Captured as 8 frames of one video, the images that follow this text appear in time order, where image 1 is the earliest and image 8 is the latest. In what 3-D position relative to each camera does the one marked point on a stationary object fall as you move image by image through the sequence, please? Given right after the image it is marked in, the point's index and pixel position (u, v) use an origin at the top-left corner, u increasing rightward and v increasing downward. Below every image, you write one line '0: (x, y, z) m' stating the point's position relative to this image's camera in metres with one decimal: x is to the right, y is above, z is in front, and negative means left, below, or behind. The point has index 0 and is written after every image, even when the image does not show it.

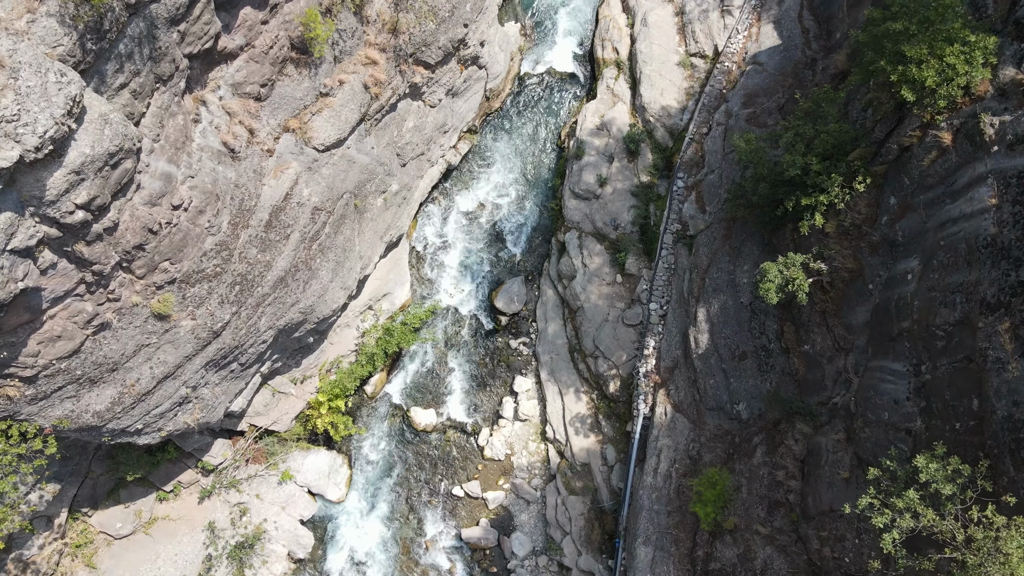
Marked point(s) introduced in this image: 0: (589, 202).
0: (+2.0, +2.2, +19.5) m
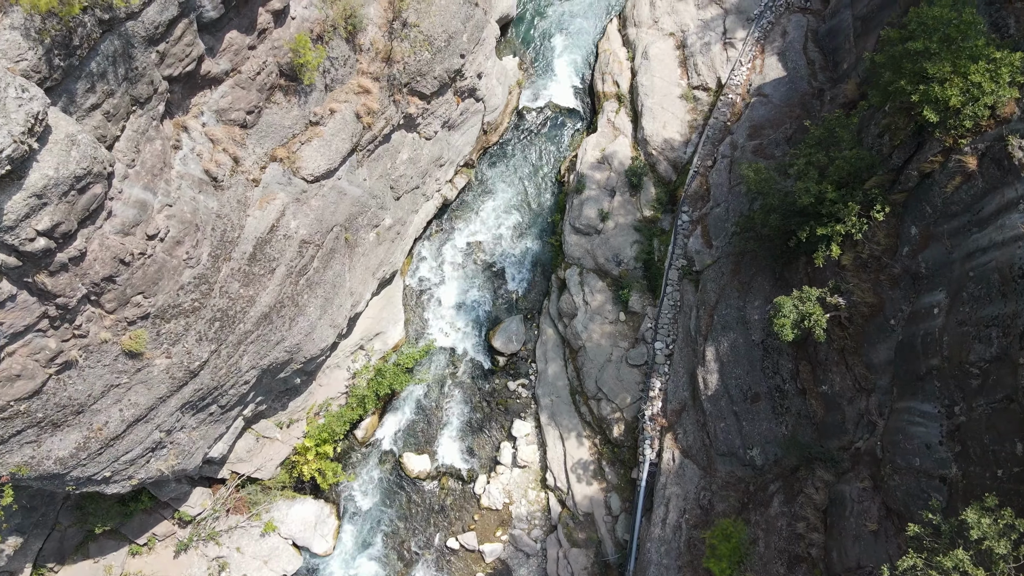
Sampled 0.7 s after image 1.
0: (+2.0, +1.3, +18.8) m
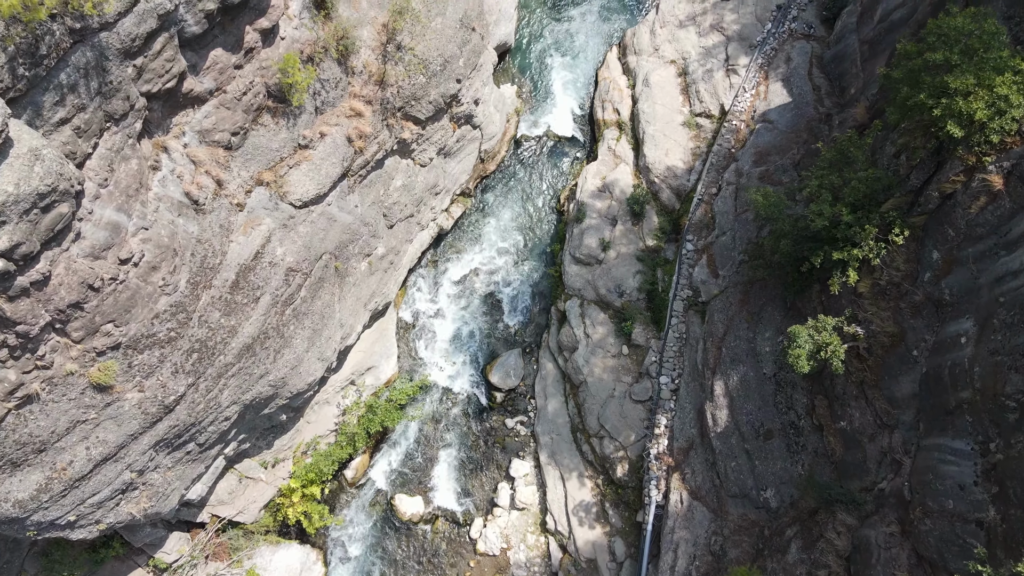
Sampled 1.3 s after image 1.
0: (+1.9, +0.5, +18.1) m
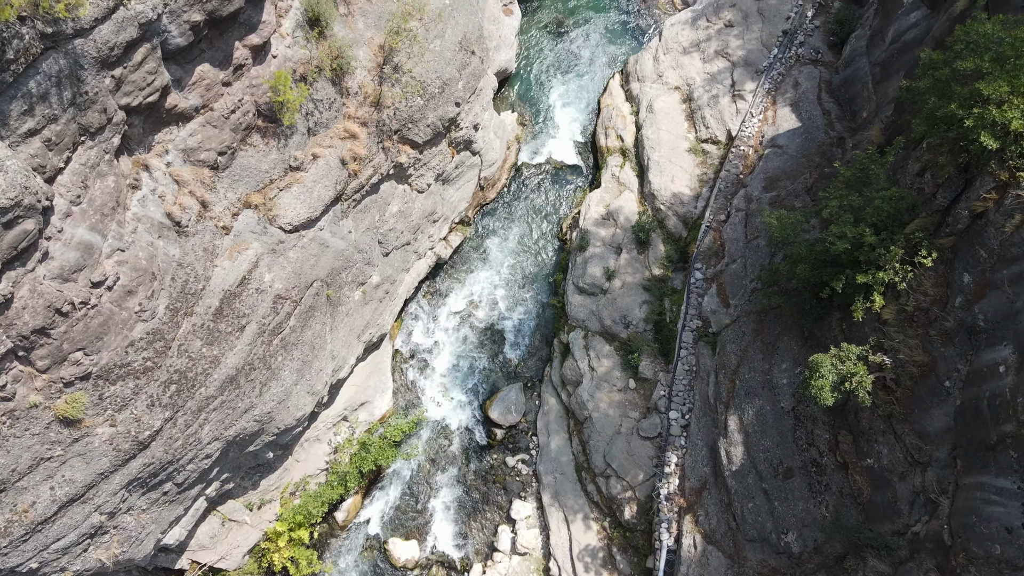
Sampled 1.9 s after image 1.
0: (+1.9, -0.2, +17.3) m
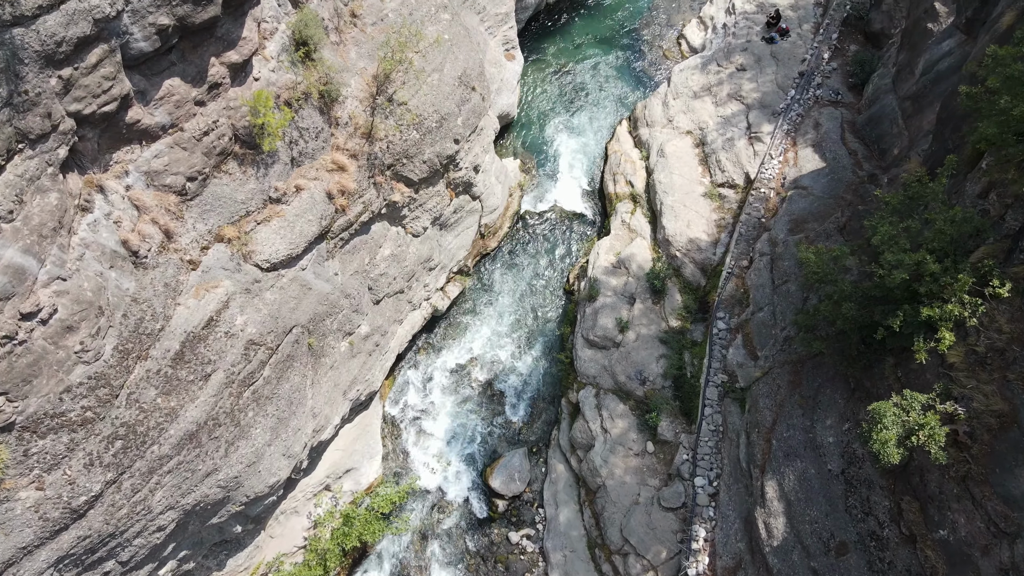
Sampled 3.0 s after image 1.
0: (+2.0, -1.3, +15.7) m
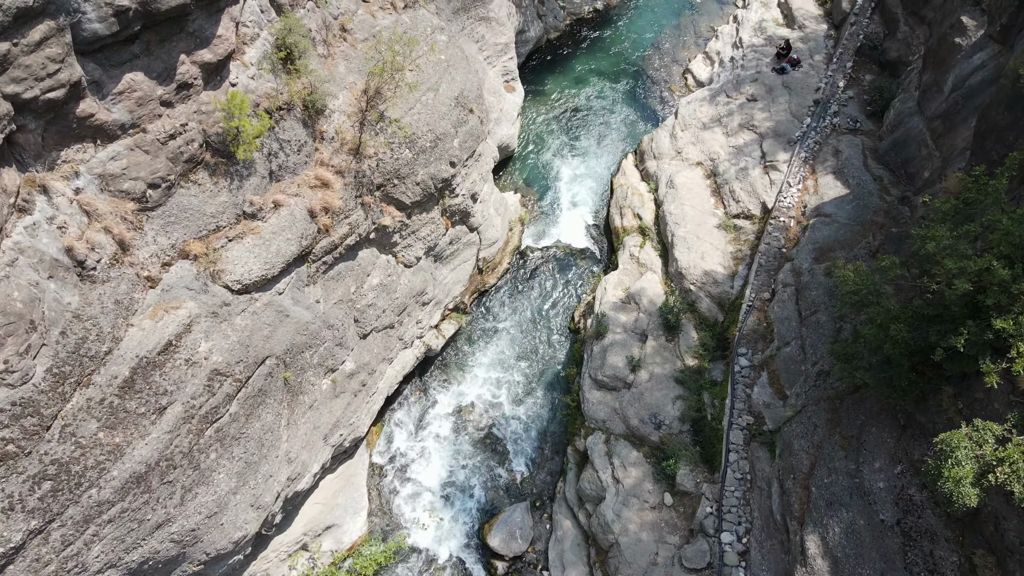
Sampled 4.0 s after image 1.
0: (+2.0, -2.0, +14.3) m
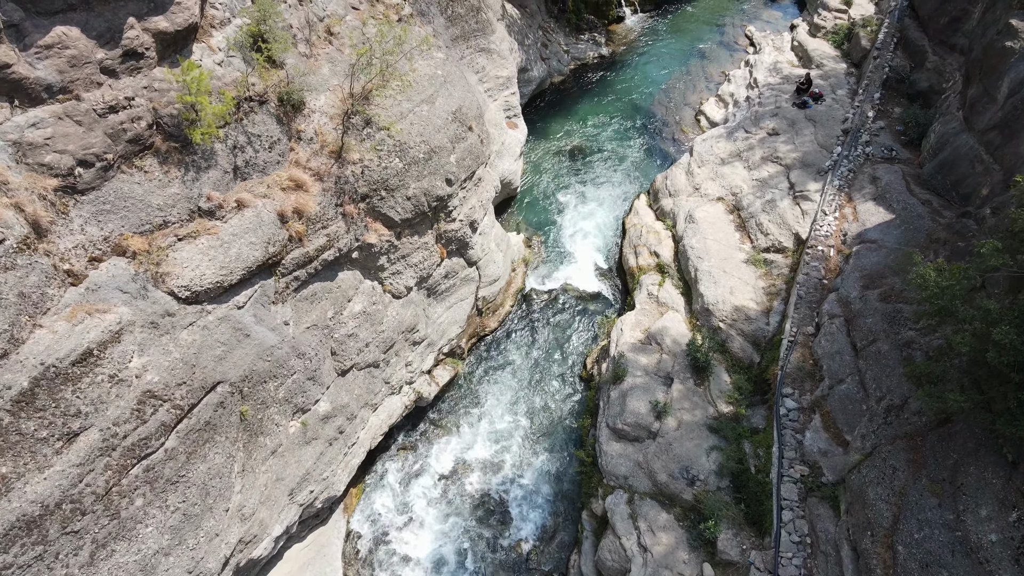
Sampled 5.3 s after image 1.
0: (+2.1, -2.6, +12.1) m
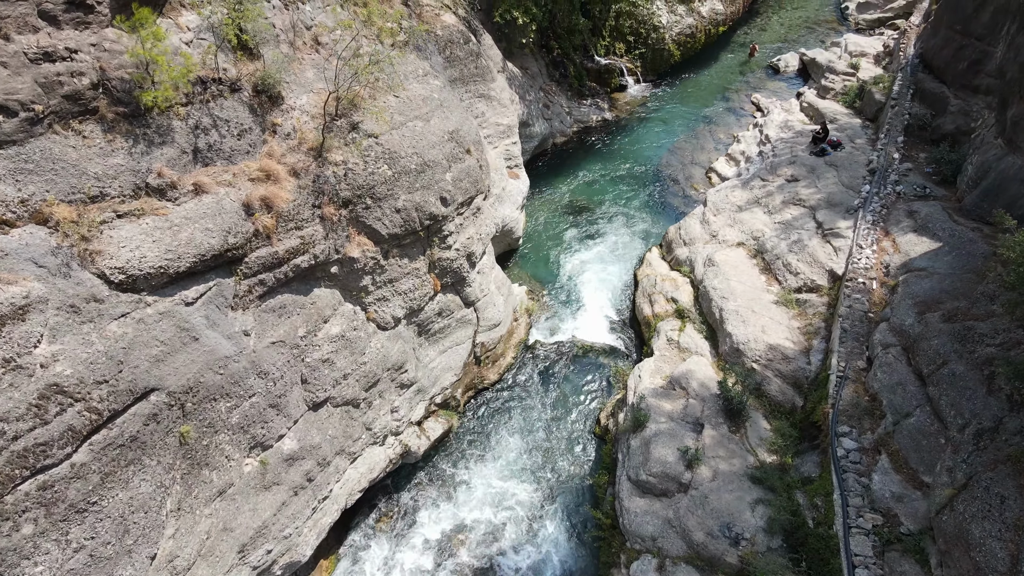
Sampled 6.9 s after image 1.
0: (+2.1, -2.9, +10.1) m
